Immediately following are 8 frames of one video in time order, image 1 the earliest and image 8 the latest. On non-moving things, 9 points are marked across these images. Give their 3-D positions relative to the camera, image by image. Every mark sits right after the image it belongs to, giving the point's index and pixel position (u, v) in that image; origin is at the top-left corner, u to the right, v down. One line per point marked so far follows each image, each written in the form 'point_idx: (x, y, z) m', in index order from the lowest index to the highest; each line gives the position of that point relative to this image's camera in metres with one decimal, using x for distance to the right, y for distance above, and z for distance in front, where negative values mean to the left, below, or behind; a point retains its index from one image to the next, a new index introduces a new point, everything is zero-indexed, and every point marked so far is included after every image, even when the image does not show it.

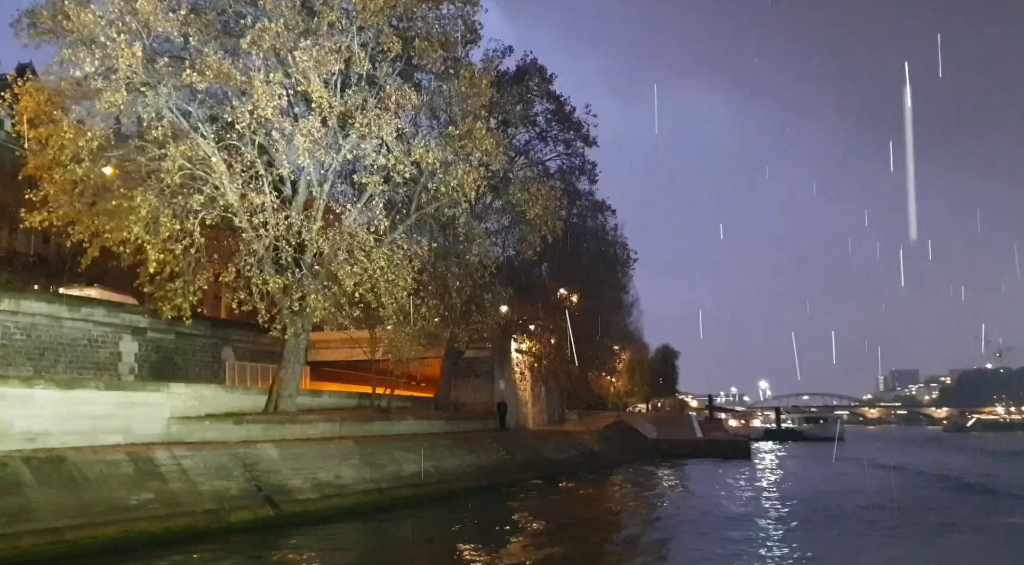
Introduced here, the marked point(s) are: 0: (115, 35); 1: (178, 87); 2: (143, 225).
0: (-9.2, +6.0, +21.8) m
1: (-8.2, +4.9, +21.9) m
2: (-8.8, +1.3, +20.7) m
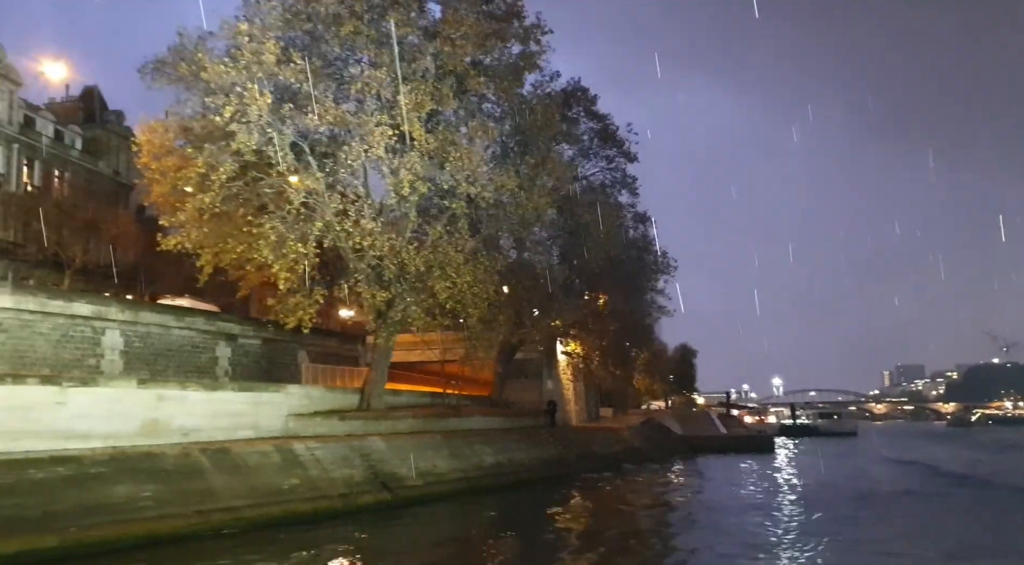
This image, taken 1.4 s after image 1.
0: (-7.2, +5.6, +24.6) m
1: (-6.1, +4.5, +24.8) m
2: (-6.7, +0.9, +23.6) m
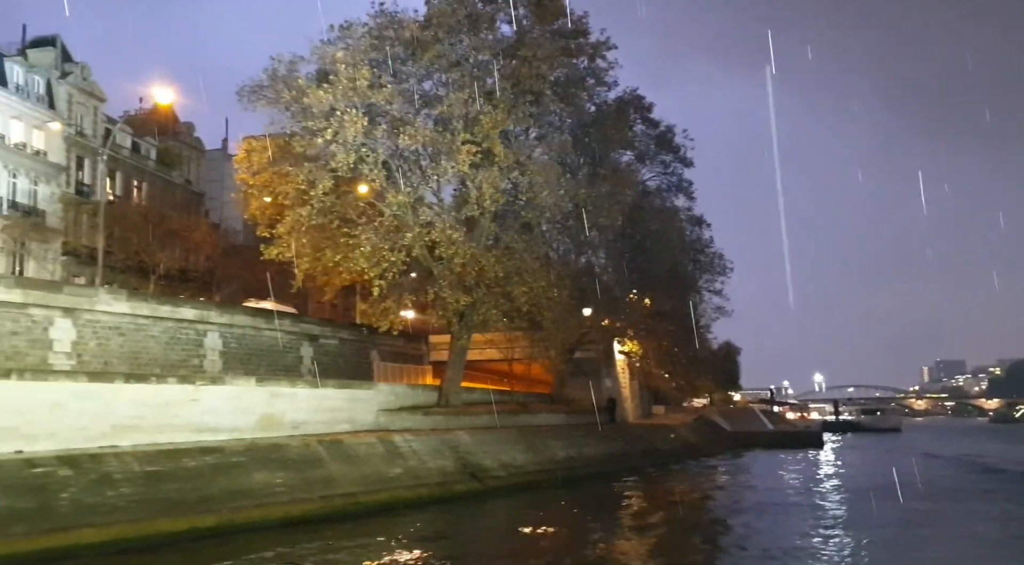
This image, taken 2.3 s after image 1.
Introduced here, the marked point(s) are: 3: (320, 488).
0: (-4.9, +5.5, +26.5) m
1: (-3.8, +4.3, +26.6) m
2: (-4.4, +0.7, +25.5) m
3: (-4.3, -4.6, +18.4) m
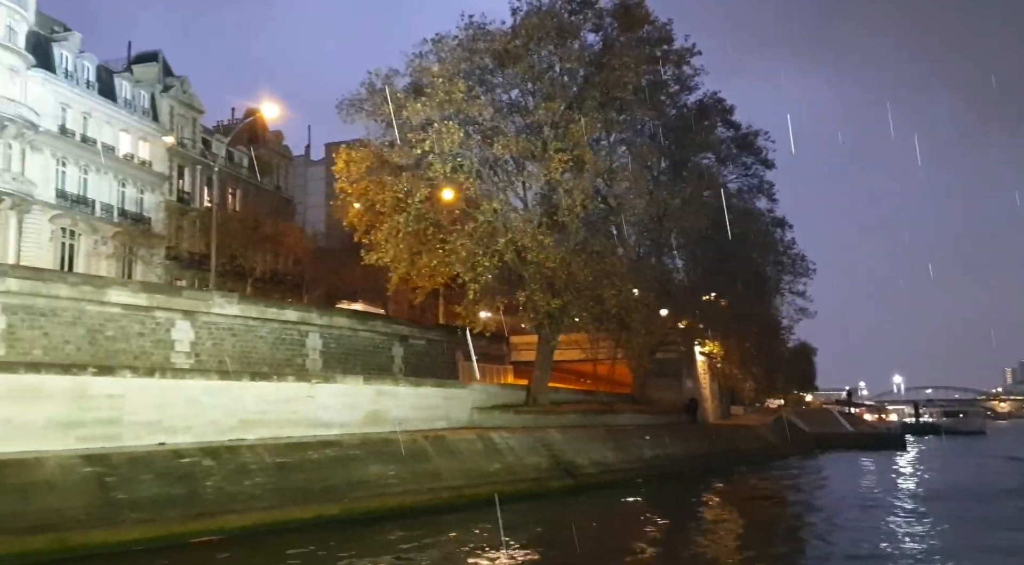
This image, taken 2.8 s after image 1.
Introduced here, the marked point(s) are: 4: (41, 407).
0: (-2.0, +5.4, +27.7) m
1: (-0.9, +4.2, +27.7) m
2: (-1.6, +0.6, +26.6) m
3: (-2.0, -4.7, +19.6) m
4: (-8.9, -2.4, +15.9) m
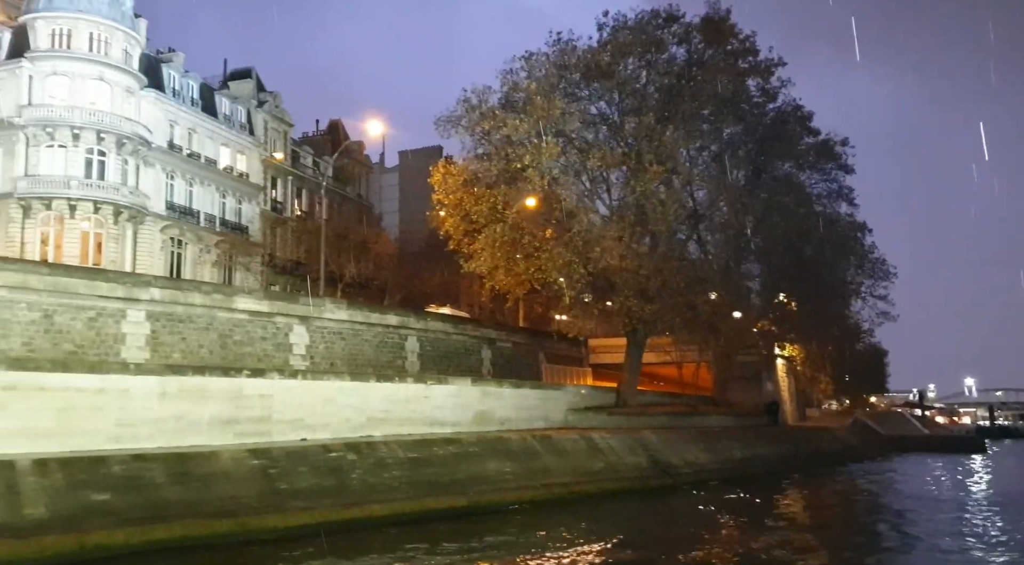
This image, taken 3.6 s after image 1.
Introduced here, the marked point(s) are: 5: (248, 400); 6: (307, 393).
0: (+1.1, +5.1, +29.0) m
1: (+2.2, +4.0, +28.9) m
2: (+1.5, +0.4, +27.8) m
3: (+0.7, -4.9, +20.9) m
4: (-6.5, -2.6, +17.7) m
5: (-5.8, -2.6, +18.4) m
6: (-4.8, -2.6, +19.6) m
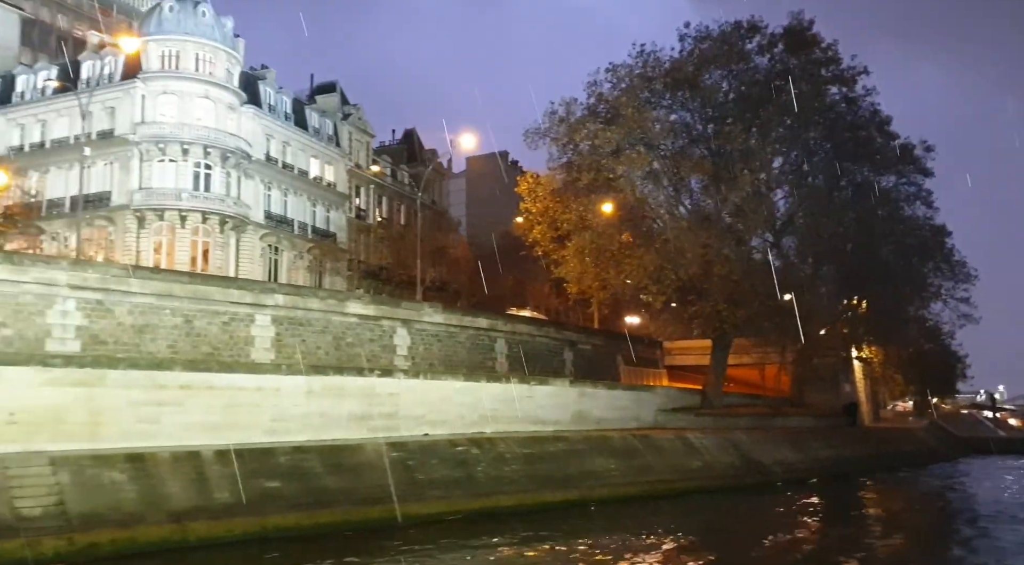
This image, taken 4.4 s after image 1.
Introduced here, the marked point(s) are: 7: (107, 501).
0: (+4.4, +5.0, +30.2) m
1: (+5.5, +3.8, +30.0) m
2: (+4.7, +0.3, +29.0) m
3: (+3.5, -5.1, +22.1) m
4: (-3.9, -2.8, +19.3) m
5: (-3.2, -2.8, +20.0) m
6: (-2.1, -2.8, +21.1) m
7: (-6.6, -3.6, +13.5) m
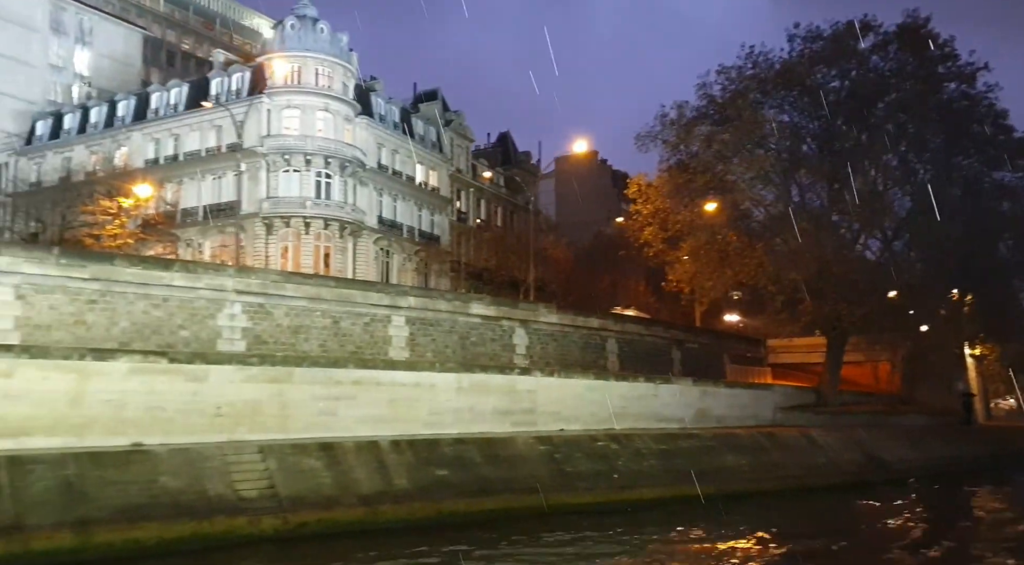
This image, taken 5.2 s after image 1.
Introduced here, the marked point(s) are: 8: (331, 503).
0: (+8.6, +5.0, +30.7) m
1: (+9.7, +3.8, +30.5) m
2: (+8.9, +0.3, +29.5) m
3: (+7.1, -5.1, +22.7) m
4: (-0.5, -2.9, +20.7) m
5: (+0.2, -2.9, +21.2) m
6: (+1.4, -2.9, +22.3) m
7: (-3.7, -3.7, +15.1) m
8: (-3.3, -4.0, +15.0) m
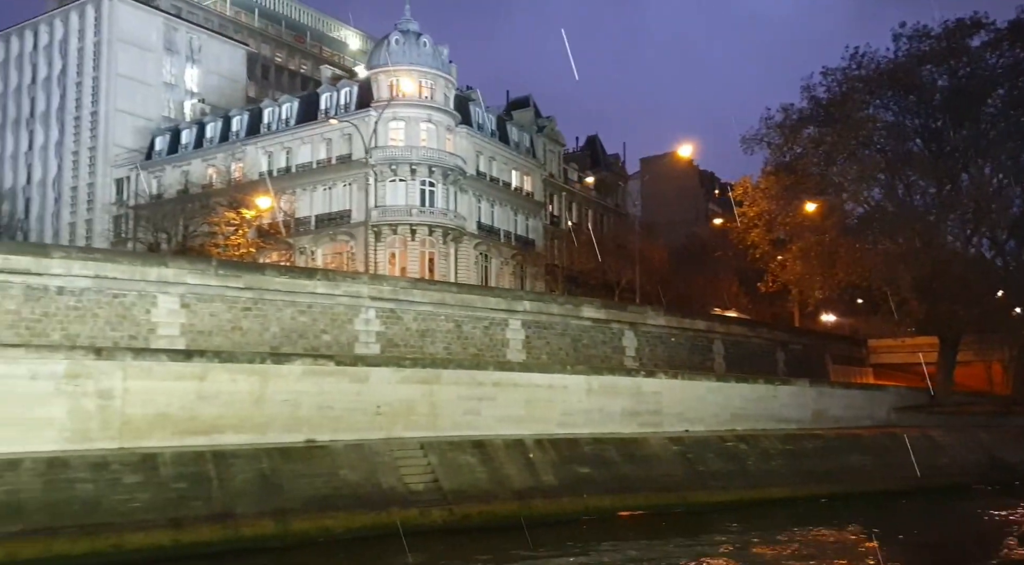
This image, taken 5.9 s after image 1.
0: (+12.6, +4.9, +30.6) m
1: (+13.7, +3.8, +30.3) m
2: (+12.8, +0.2, +29.4) m
3: (+10.6, -5.1, +22.8) m
4: (+2.8, -3.0, +21.4) m
5: (+3.6, -3.0, +21.9) m
6: (+4.8, -3.0, +22.9) m
7: (-0.9, -3.9, +16.2) m
8: (-0.4, -4.1, +16.0) m
